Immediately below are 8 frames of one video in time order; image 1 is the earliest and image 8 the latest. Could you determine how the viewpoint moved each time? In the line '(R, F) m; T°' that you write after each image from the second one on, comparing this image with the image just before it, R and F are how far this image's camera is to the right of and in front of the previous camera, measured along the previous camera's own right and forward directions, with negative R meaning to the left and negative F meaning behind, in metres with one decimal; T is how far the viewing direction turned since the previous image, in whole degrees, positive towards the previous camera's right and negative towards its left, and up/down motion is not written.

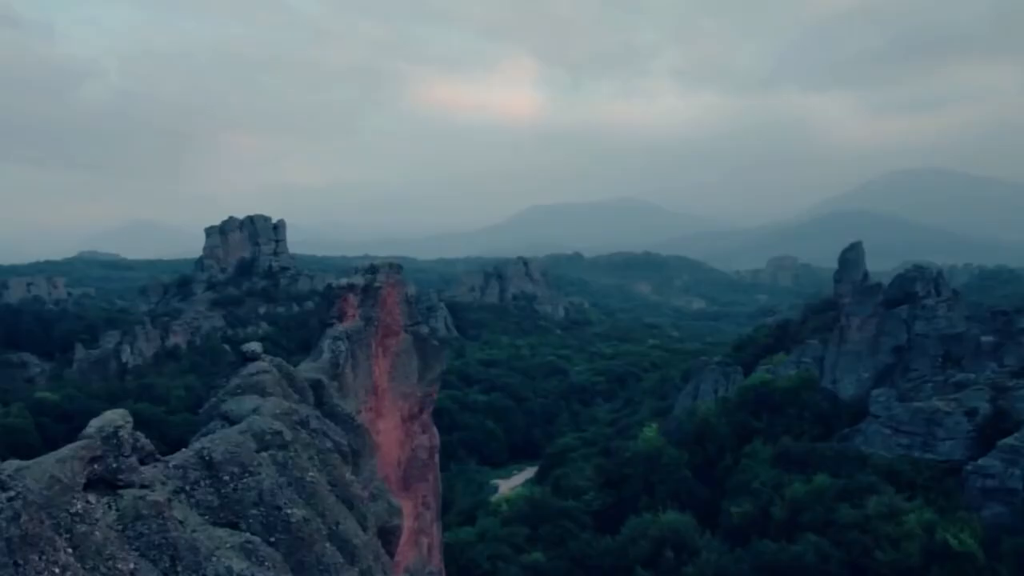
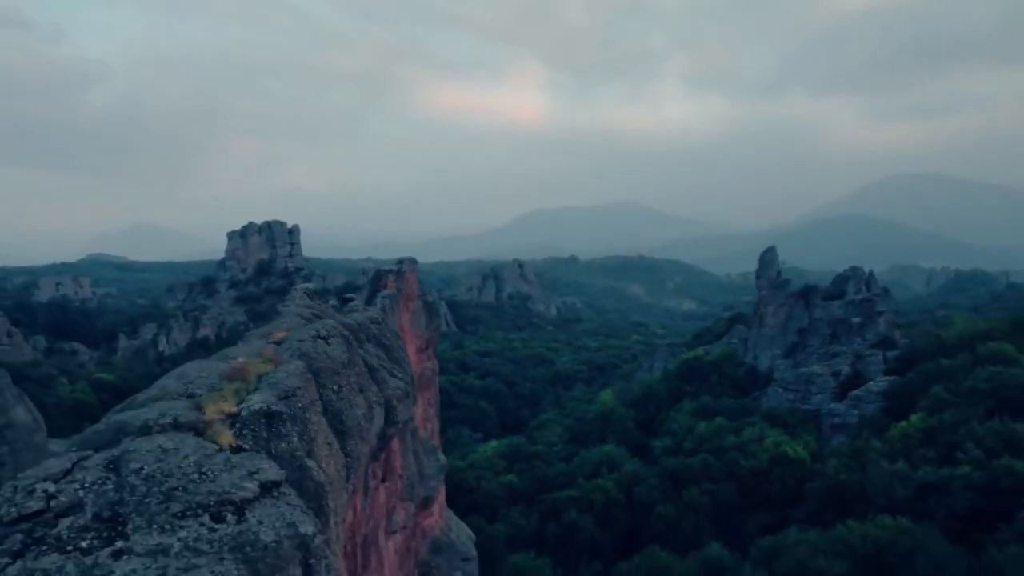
(+0.4, -7.9) m; 0°
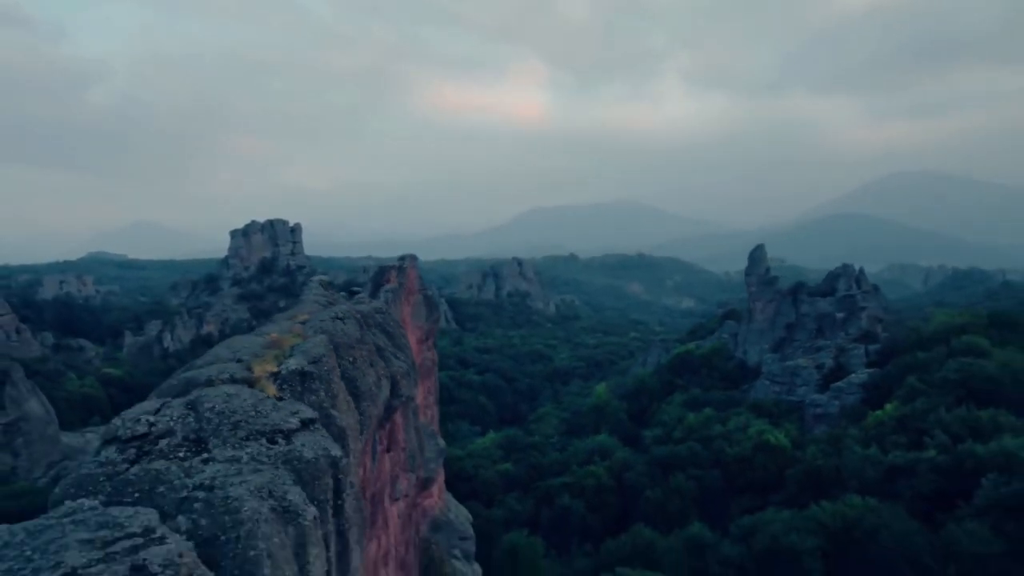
(+0.1, -1.3) m; 0°
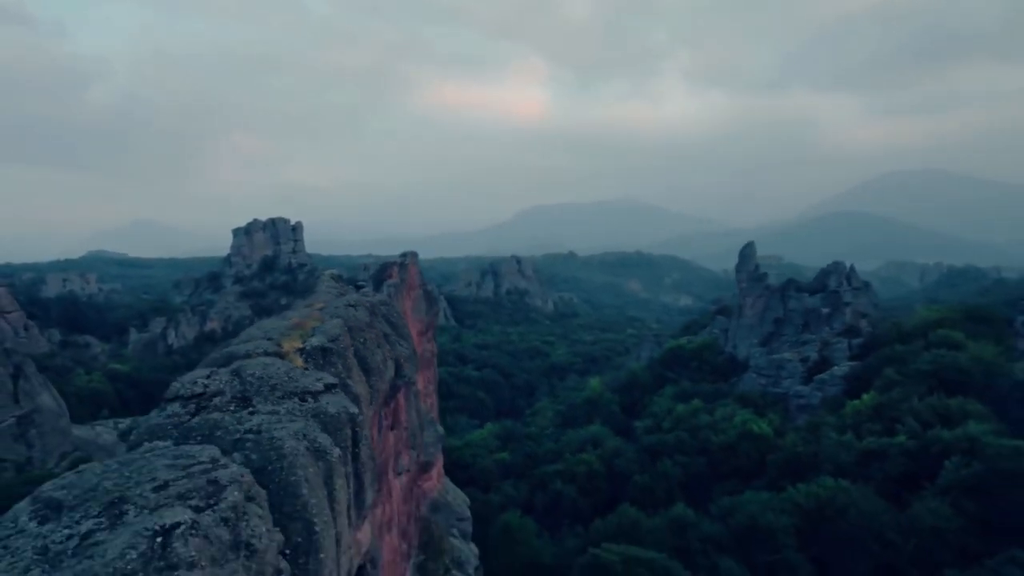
(+0.1, -1.3) m; 0°
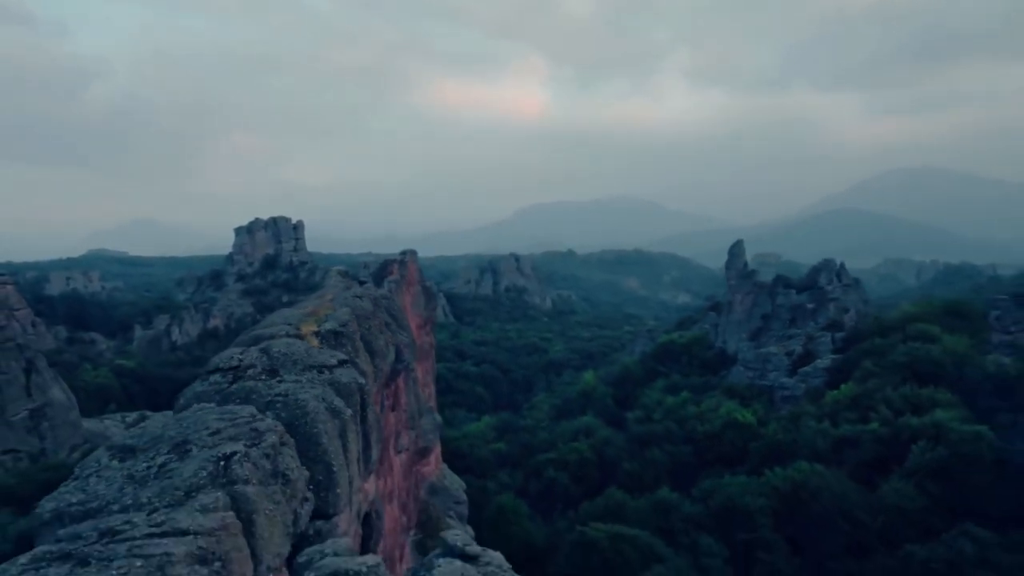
(+0.1, -1.3) m; 0°
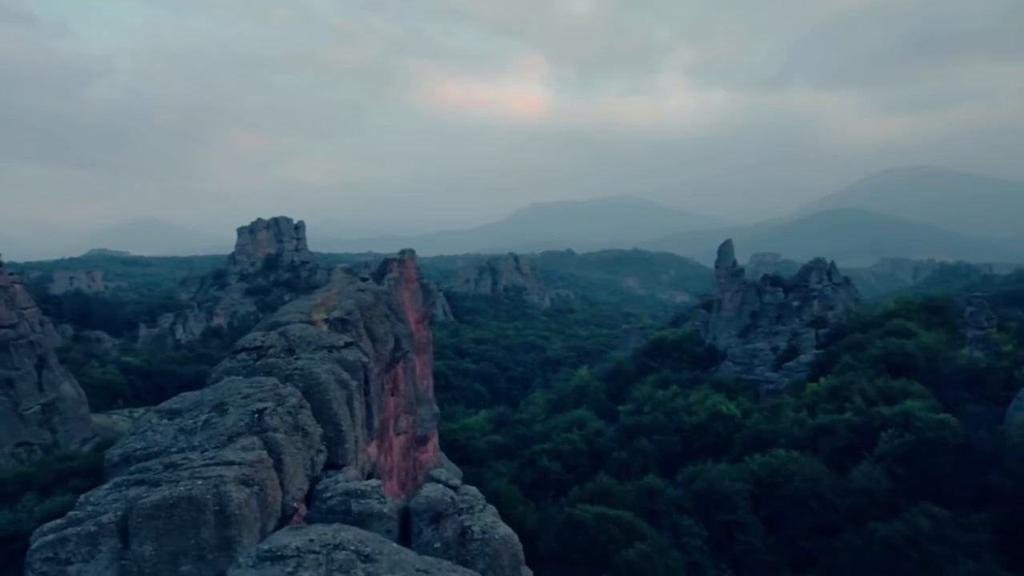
(+0.1, -1.3) m; 0°
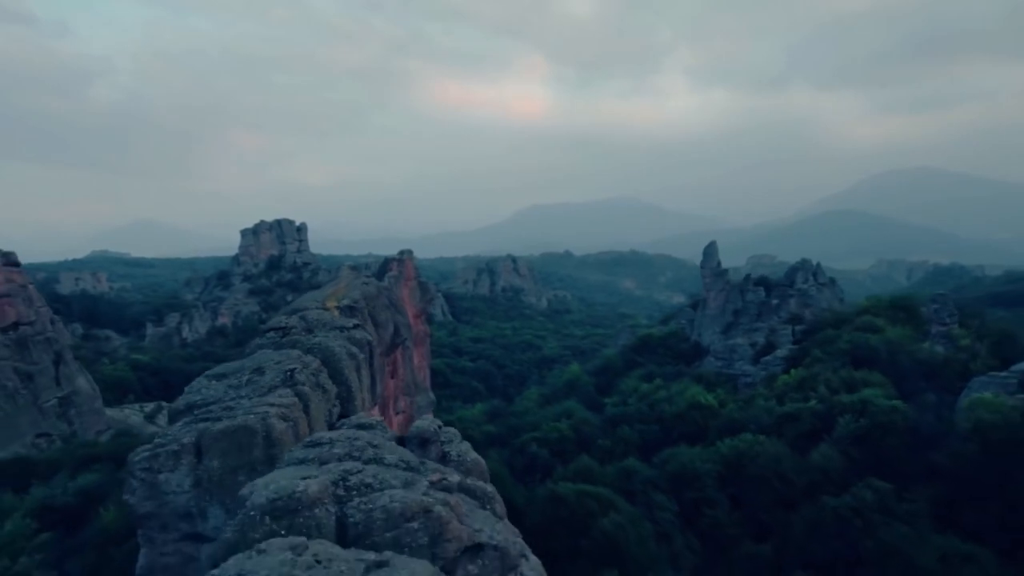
(+0.2, -2.1) m; 0°
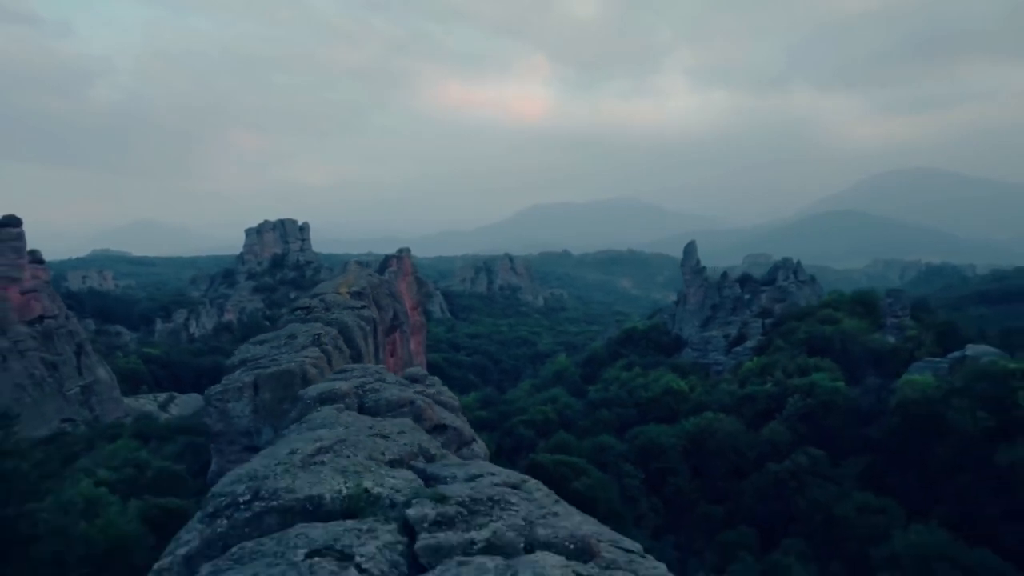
(+0.3, -3.1) m; 0°
